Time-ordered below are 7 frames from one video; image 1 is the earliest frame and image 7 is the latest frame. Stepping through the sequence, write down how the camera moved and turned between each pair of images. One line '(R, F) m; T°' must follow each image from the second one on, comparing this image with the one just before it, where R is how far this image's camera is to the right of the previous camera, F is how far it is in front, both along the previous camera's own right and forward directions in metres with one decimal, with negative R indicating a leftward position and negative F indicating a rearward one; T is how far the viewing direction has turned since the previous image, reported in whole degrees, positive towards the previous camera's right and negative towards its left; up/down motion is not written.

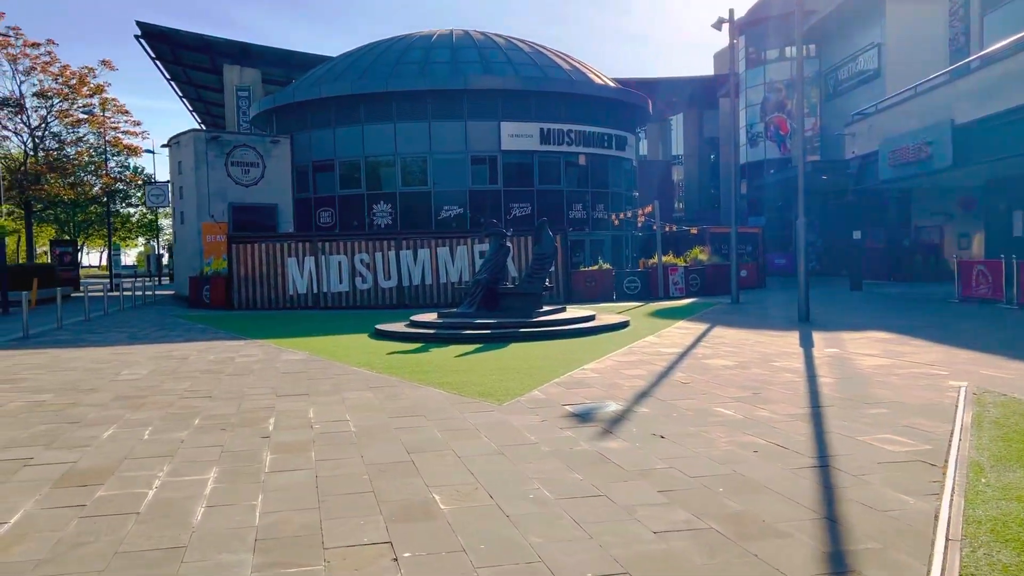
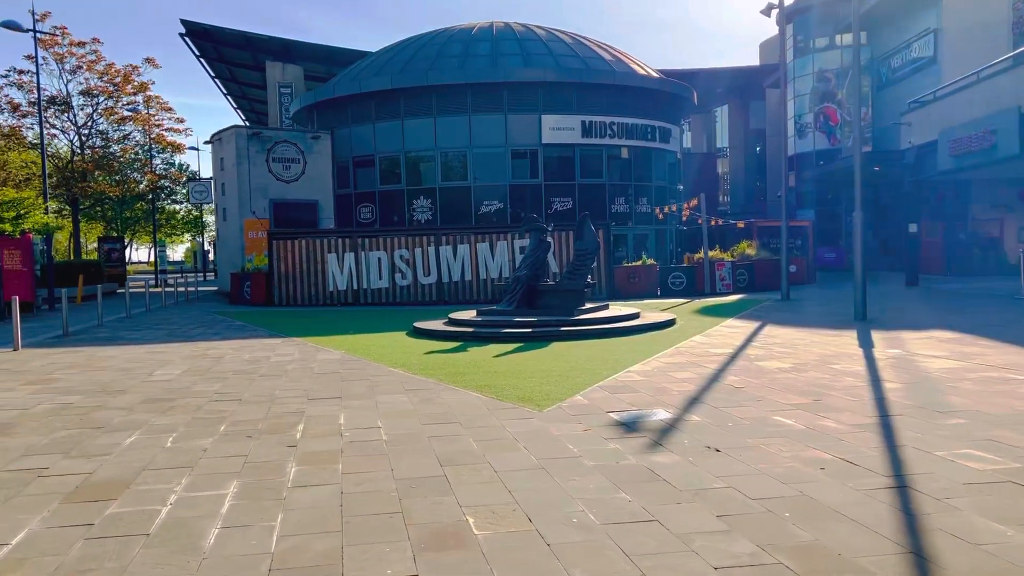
(0.0, +0.5) m; -3°
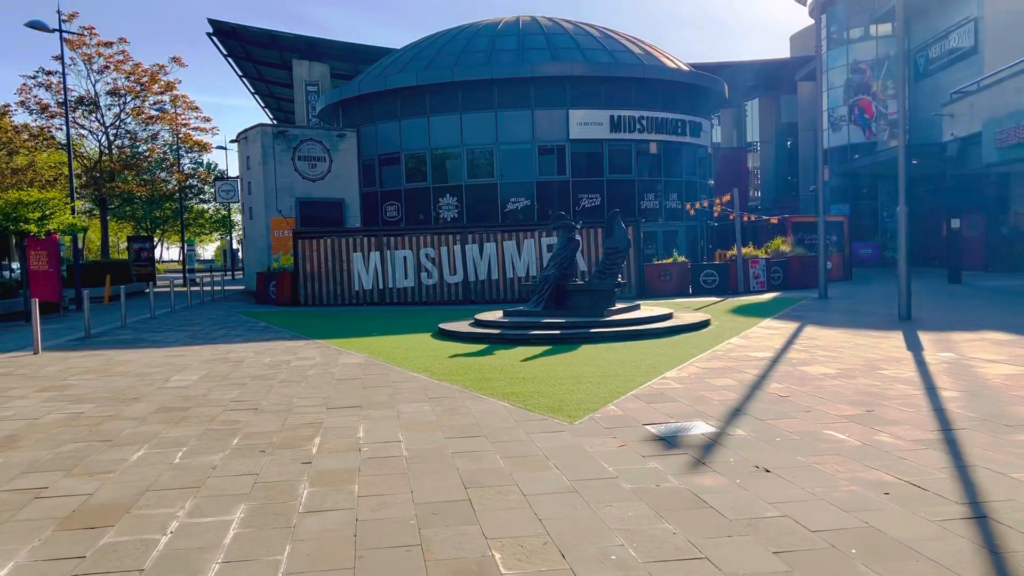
(0.0, +0.5) m; -2°
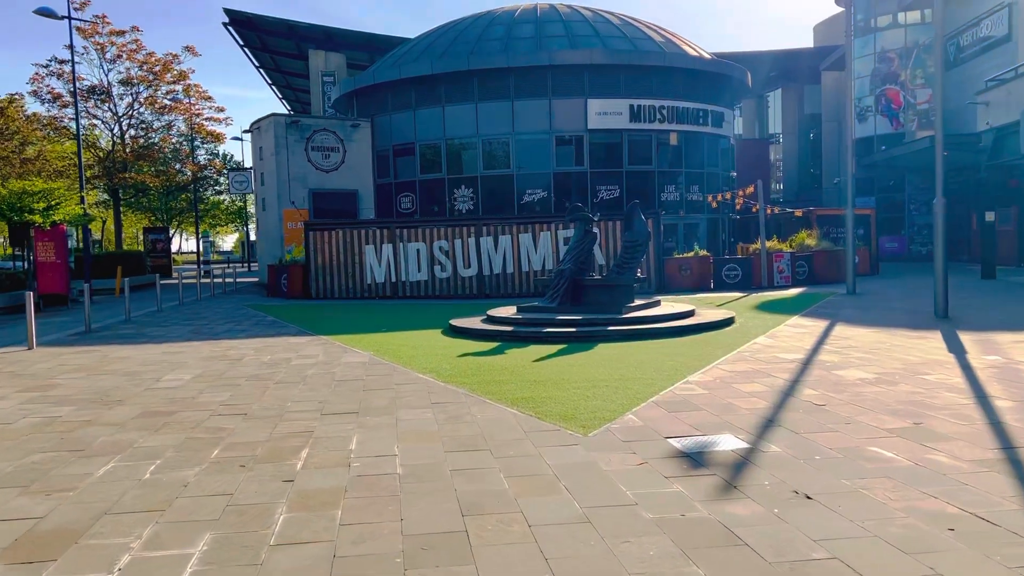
(+0.1, +0.7) m; -1°
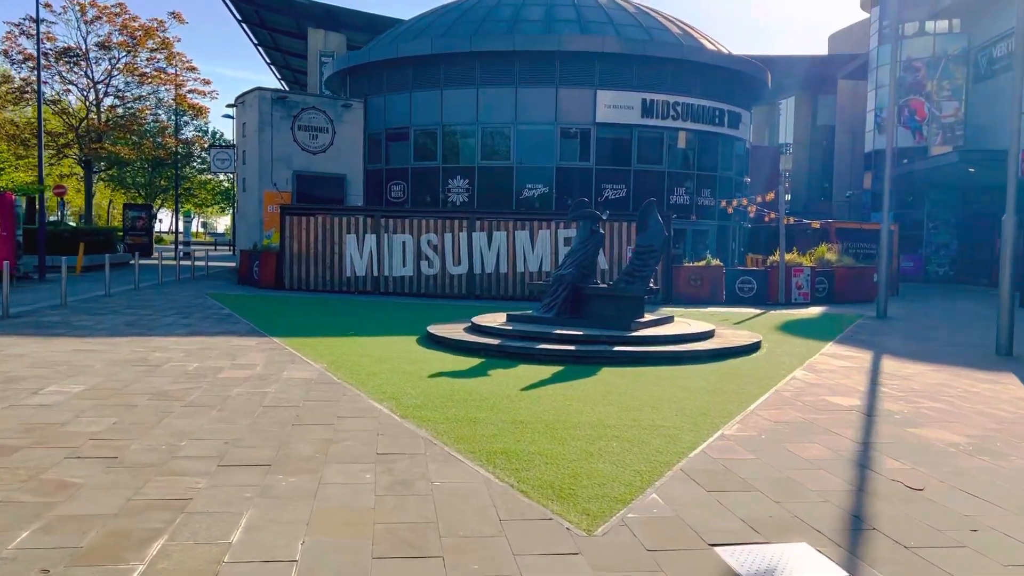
(+0.1, +2.3) m; 0°
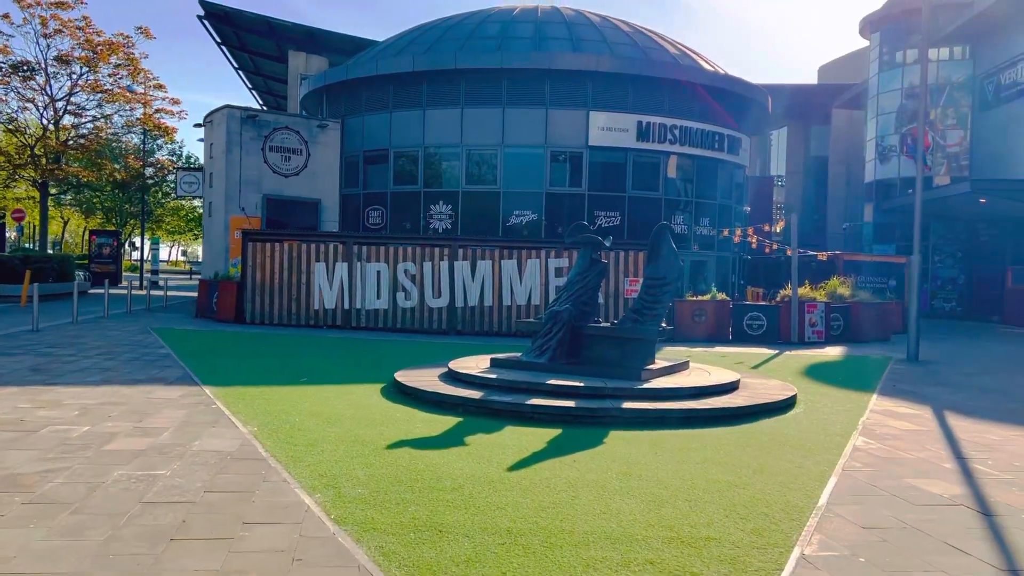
(0.0, +2.2) m; +1°
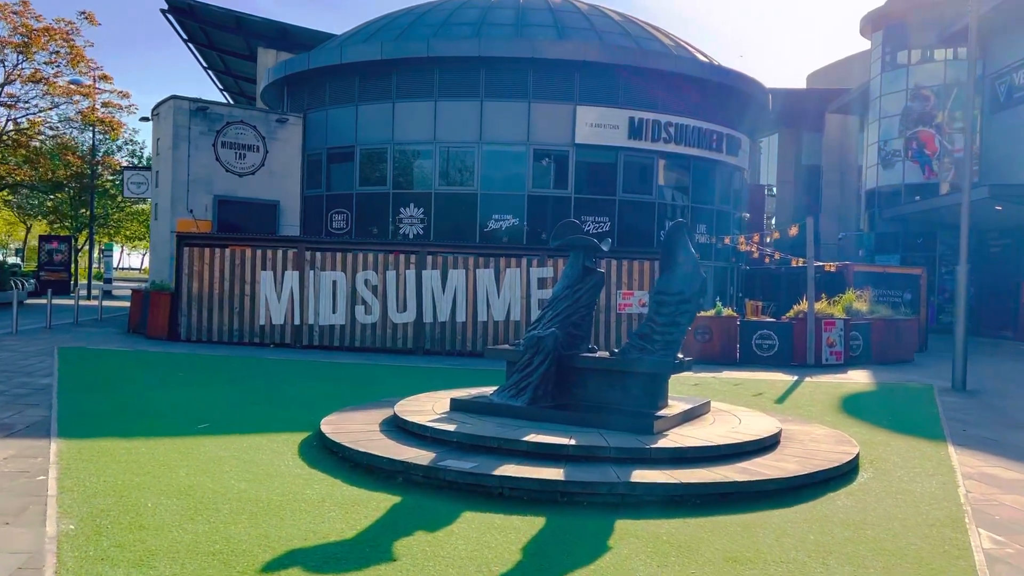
(+0.2, +2.8) m; +1°
